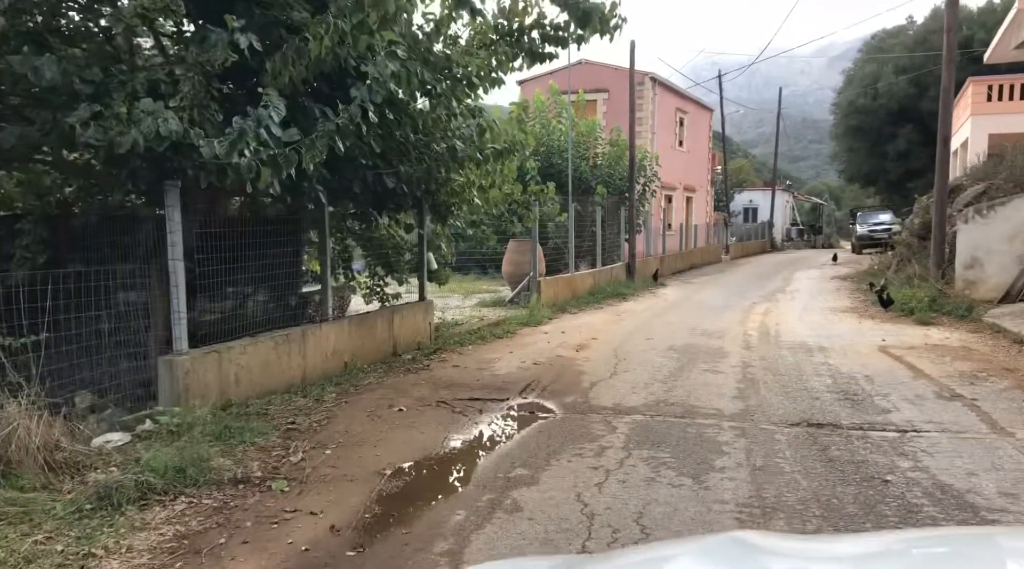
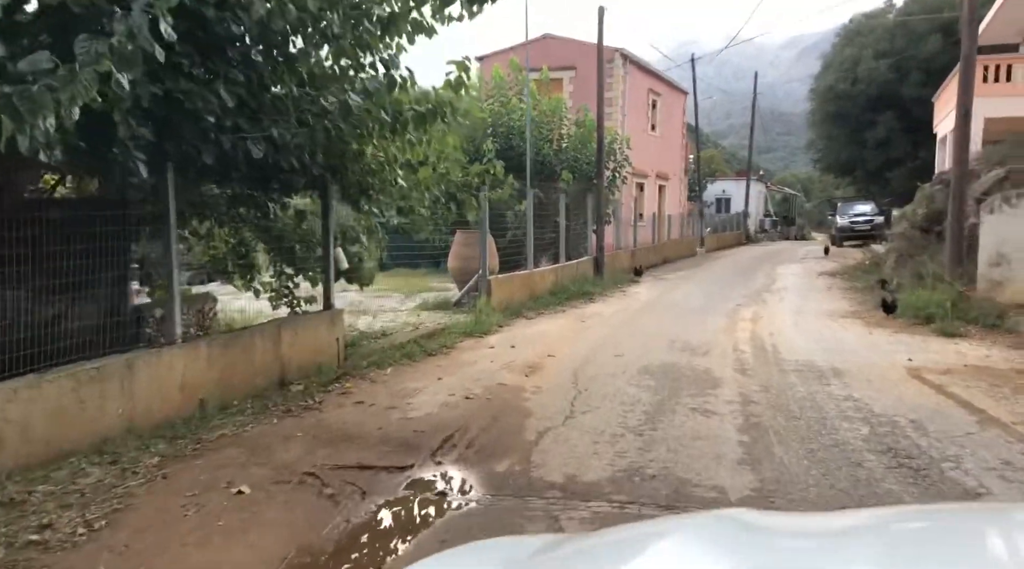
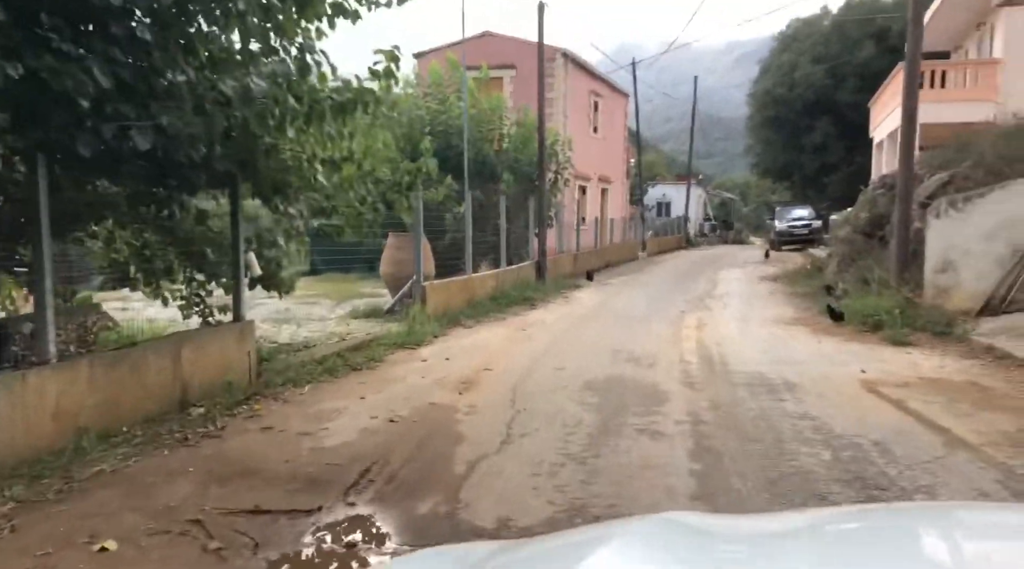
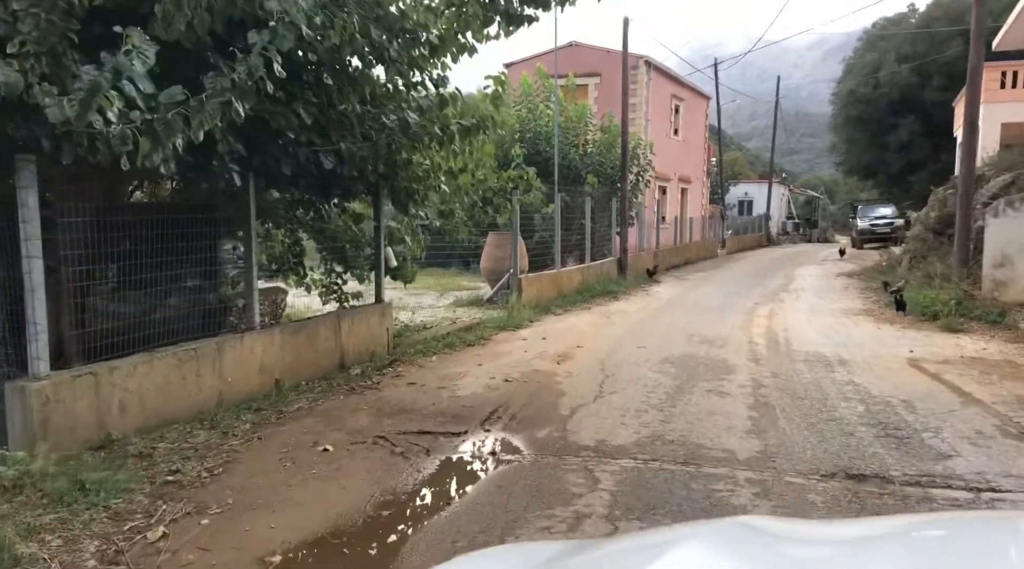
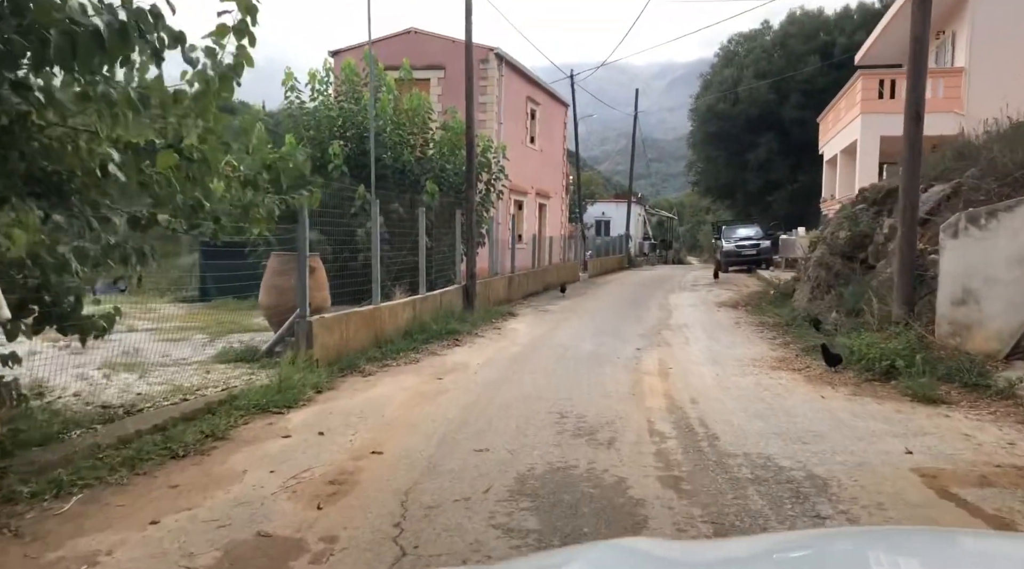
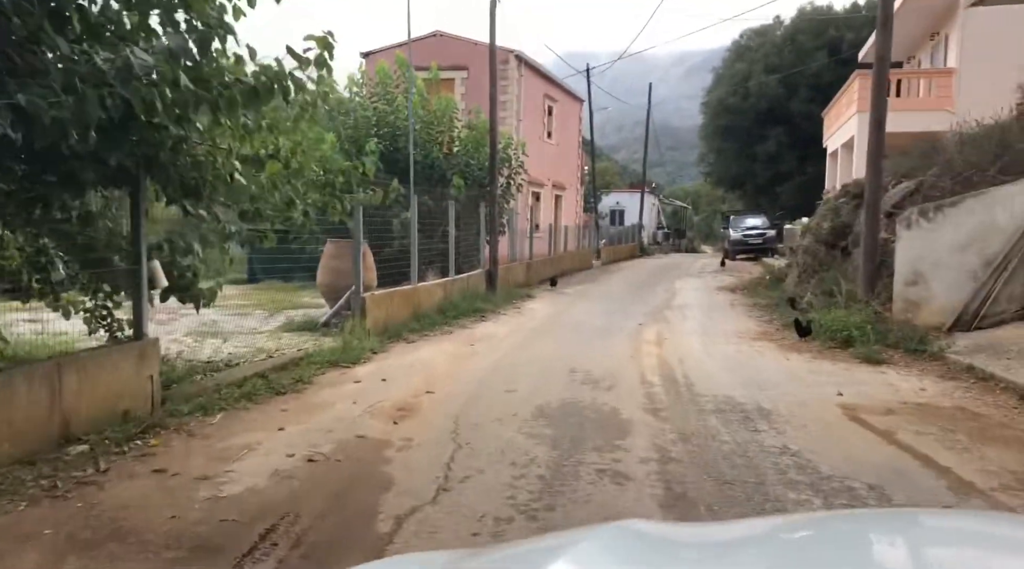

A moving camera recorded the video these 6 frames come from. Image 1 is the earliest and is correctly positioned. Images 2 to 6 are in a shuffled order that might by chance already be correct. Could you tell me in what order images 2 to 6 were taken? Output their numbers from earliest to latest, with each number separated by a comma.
4, 2, 3, 6, 5
